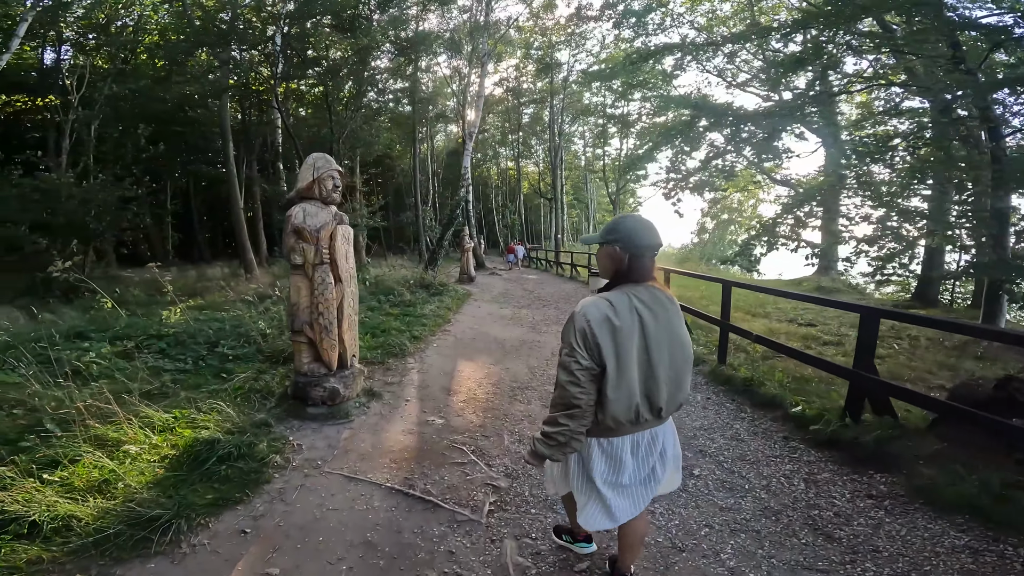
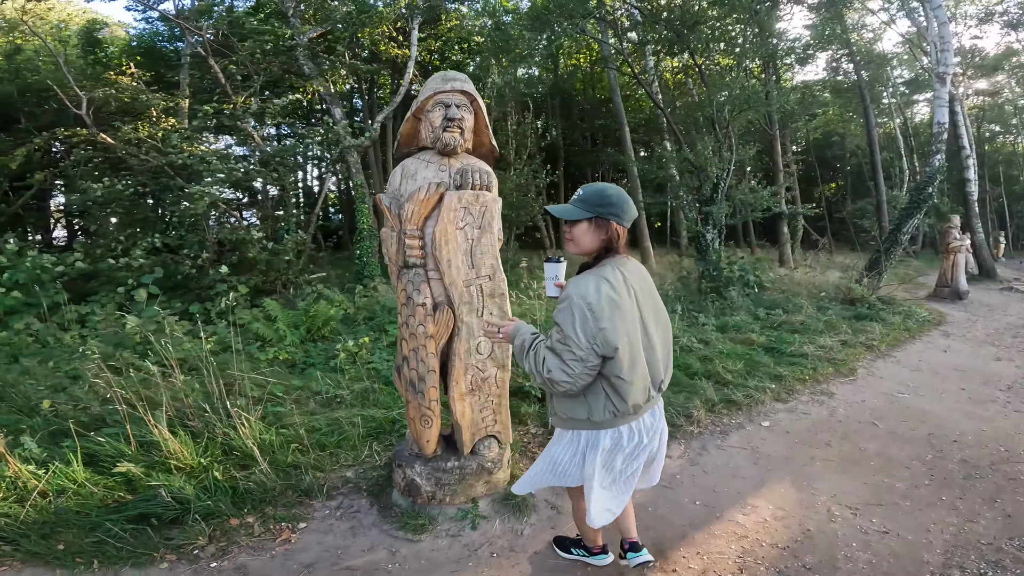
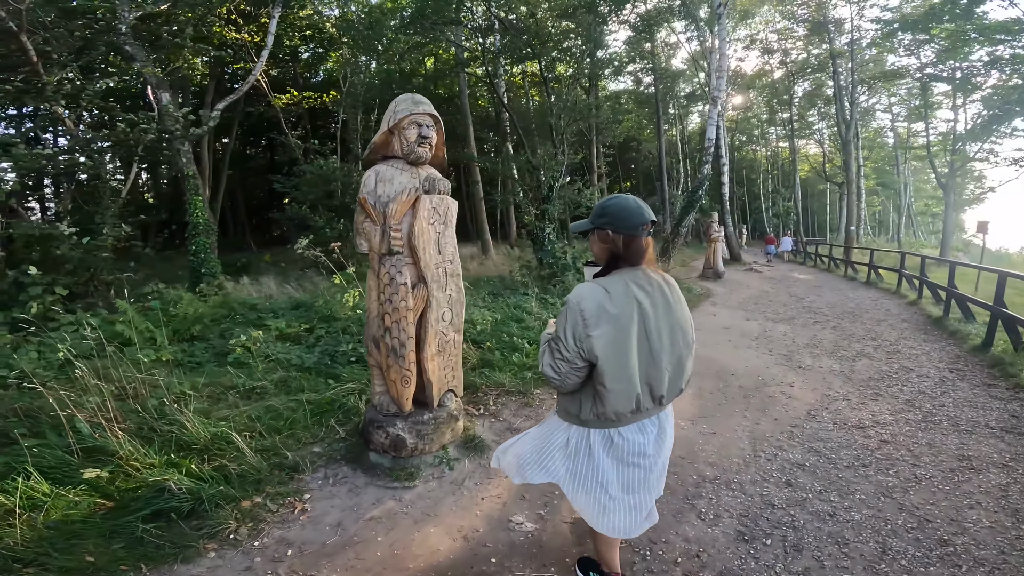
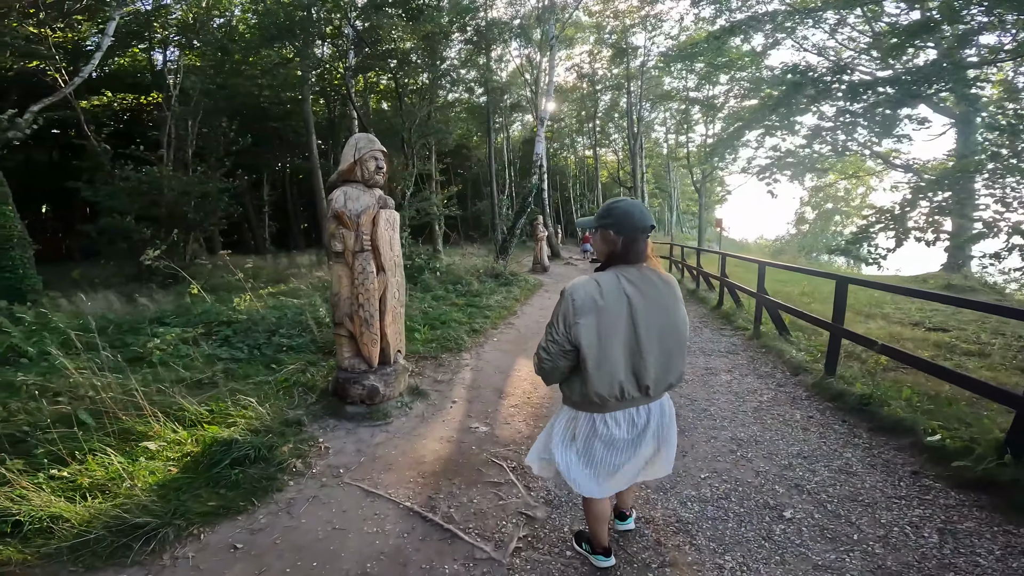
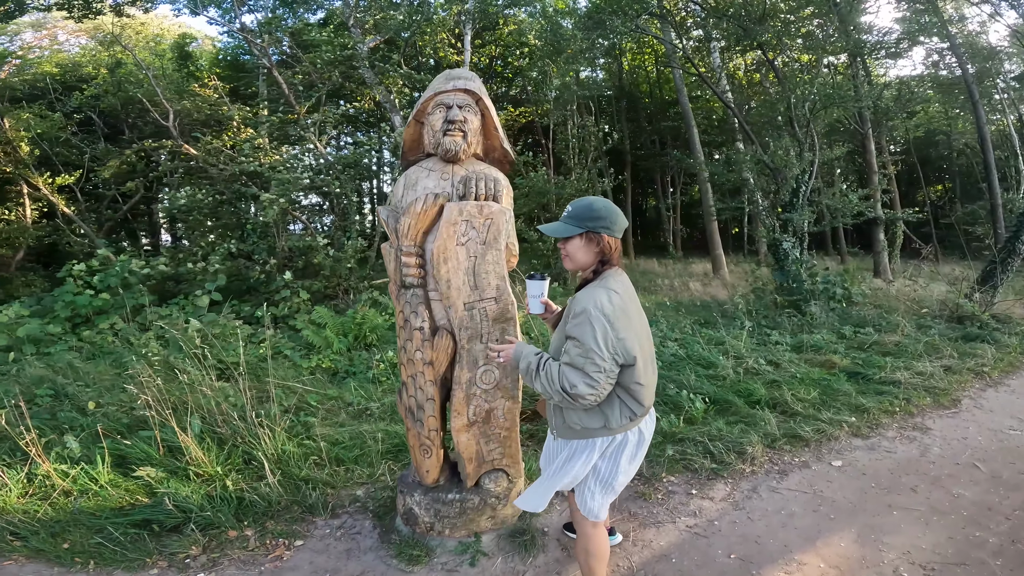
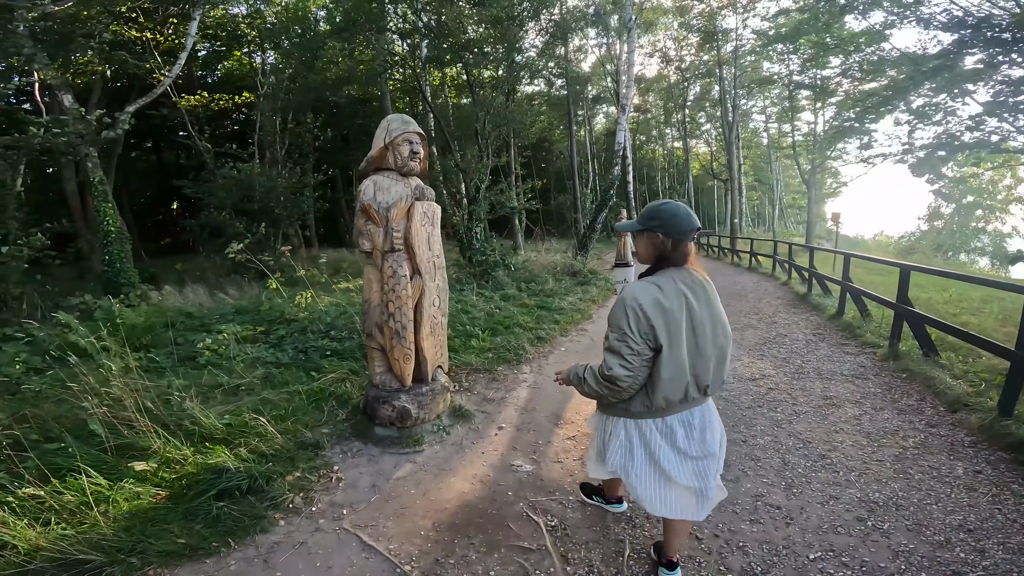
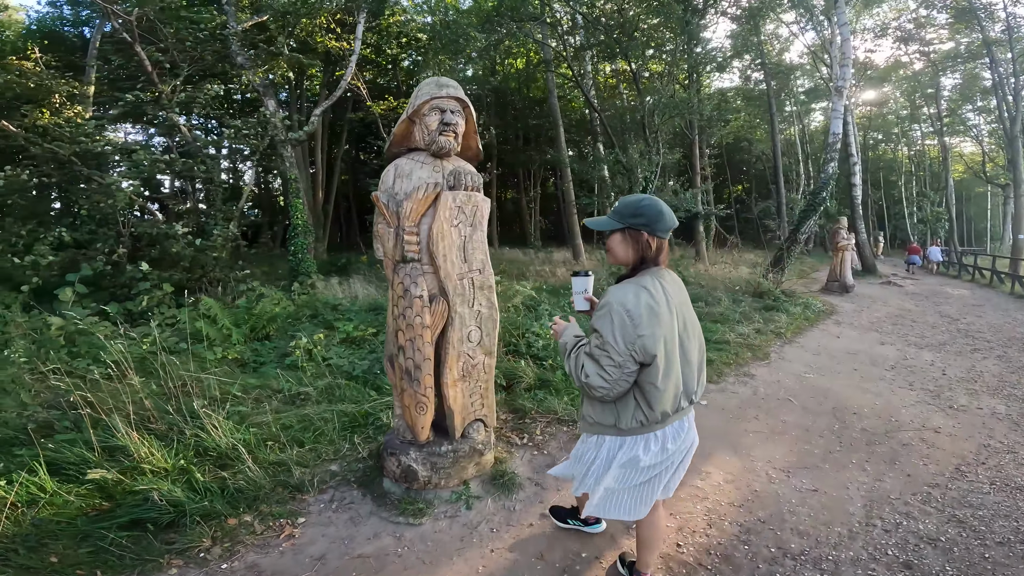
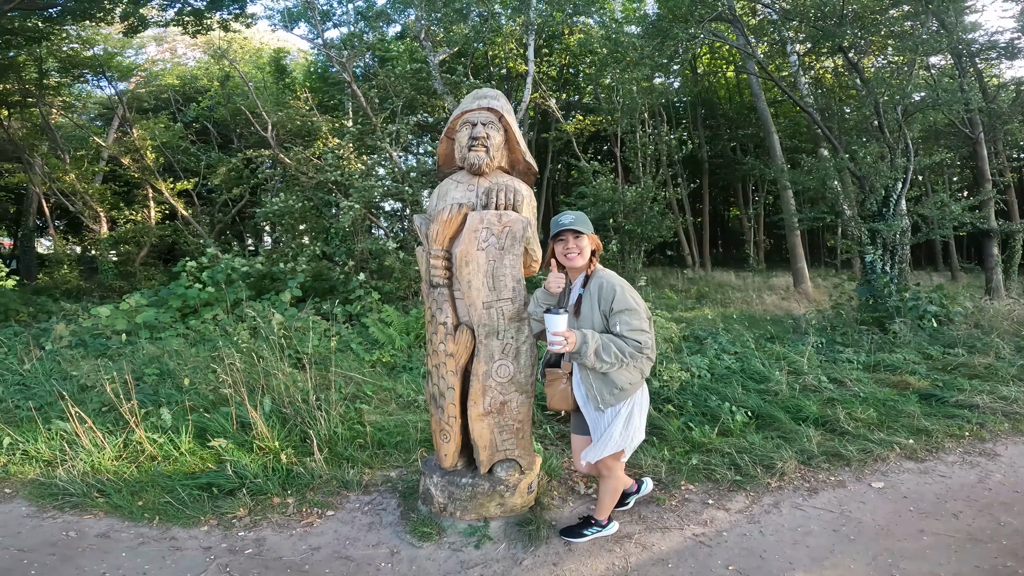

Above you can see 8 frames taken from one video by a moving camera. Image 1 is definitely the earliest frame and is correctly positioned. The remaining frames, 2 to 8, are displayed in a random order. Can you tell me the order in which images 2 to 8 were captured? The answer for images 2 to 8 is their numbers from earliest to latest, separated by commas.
4, 6, 3, 7, 2, 5, 8
